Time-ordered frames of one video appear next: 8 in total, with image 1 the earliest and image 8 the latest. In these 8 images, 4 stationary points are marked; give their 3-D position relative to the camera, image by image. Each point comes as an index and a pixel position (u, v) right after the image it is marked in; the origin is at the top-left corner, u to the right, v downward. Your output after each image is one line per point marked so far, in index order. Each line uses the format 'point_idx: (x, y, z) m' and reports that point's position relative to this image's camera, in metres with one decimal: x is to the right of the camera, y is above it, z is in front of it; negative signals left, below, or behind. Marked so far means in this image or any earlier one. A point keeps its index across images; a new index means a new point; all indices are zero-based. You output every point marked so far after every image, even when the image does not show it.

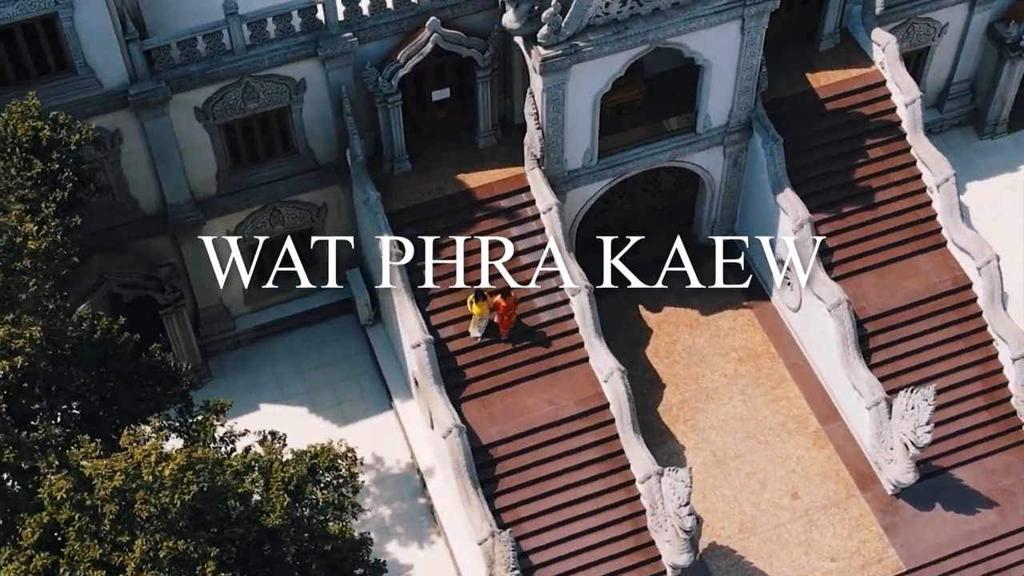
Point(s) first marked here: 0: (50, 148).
0: (-6.1, +1.8, +19.3) m
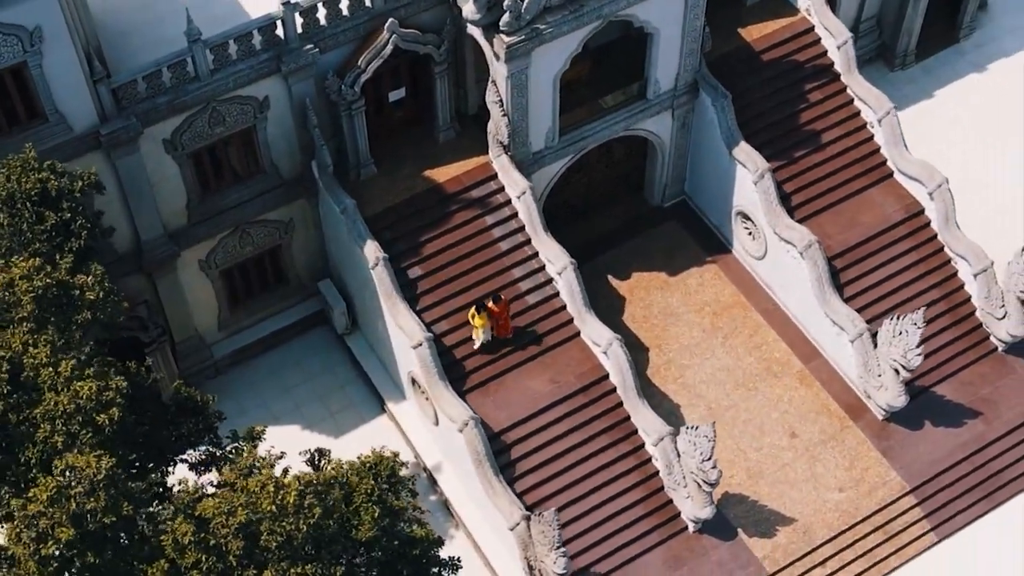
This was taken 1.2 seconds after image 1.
0: (-5.8, +1.2, +19.0) m
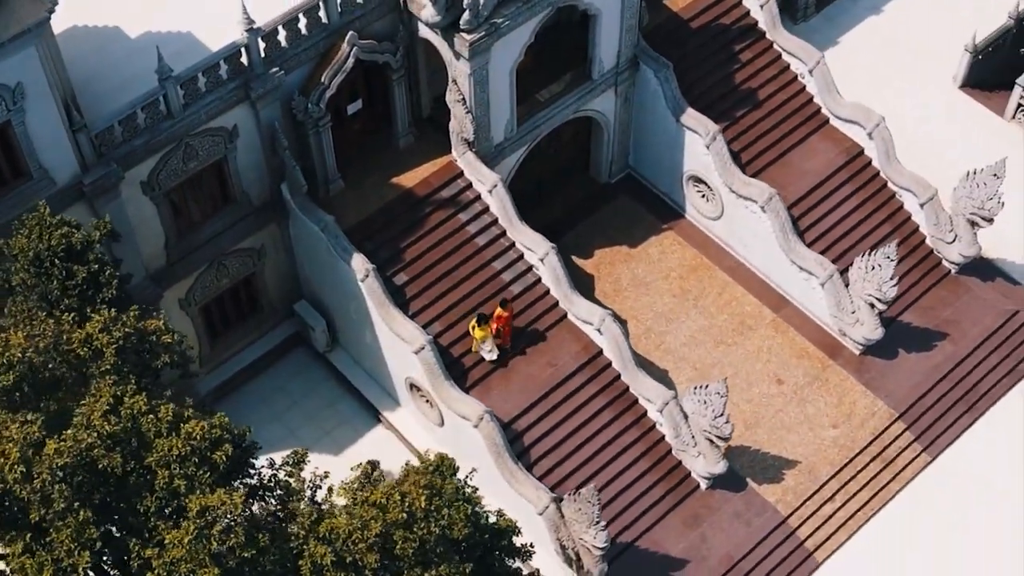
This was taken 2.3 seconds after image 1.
0: (-5.5, +0.5, +18.8) m
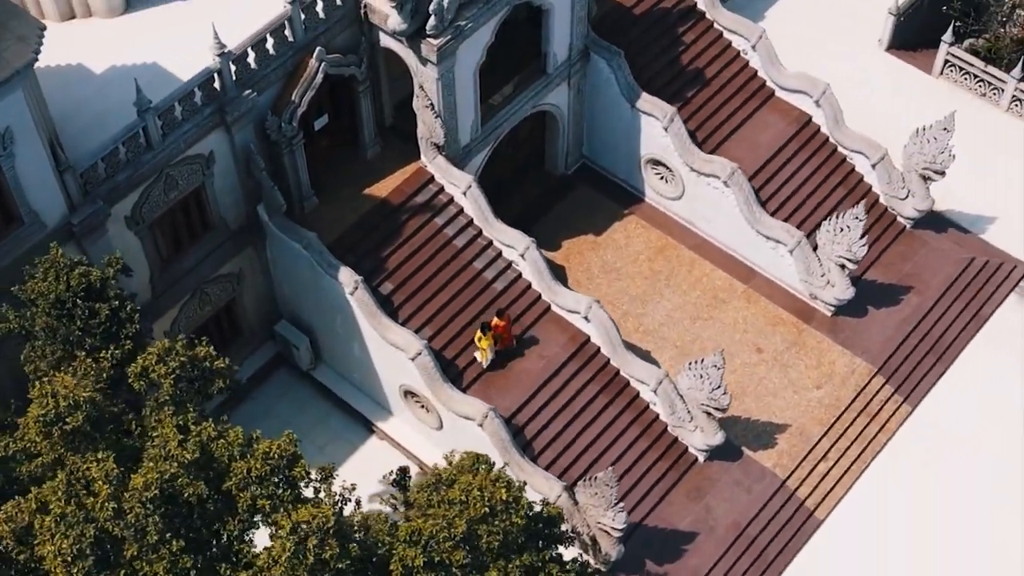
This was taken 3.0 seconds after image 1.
0: (-5.2, 0.0, +18.6) m
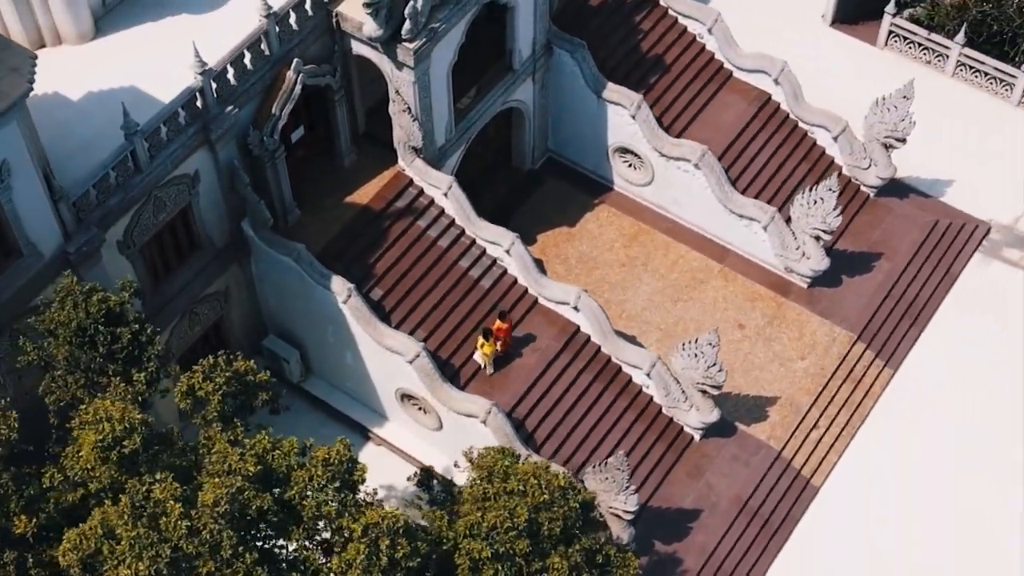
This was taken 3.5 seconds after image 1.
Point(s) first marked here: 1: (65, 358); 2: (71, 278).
0: (-5.0, -0.3, +18.6) m
1: (-5.5, -0.9, +18.3) m
2: (-5.6, +0.1, +18.6) m
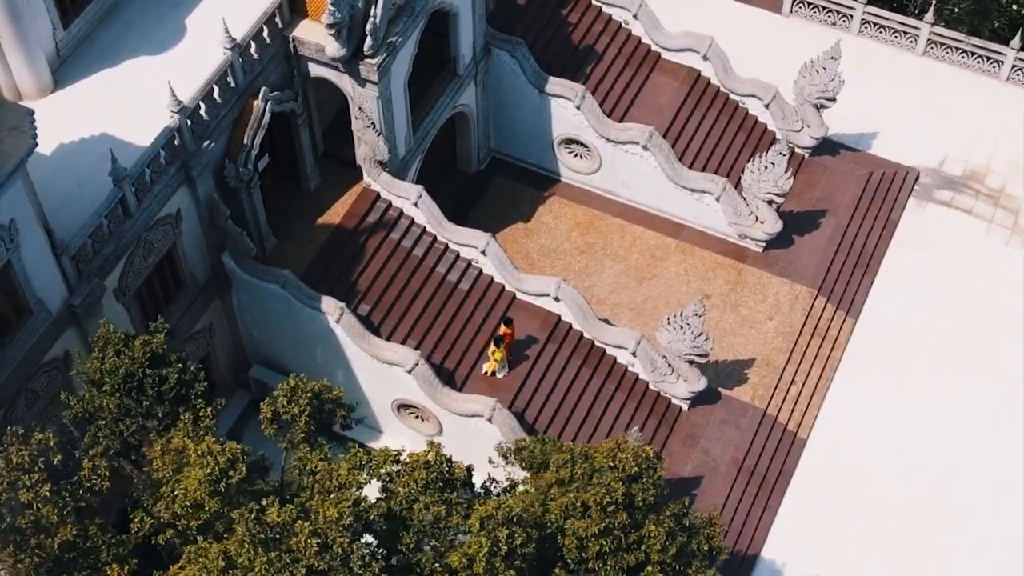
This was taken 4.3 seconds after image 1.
0: (-4.4, -0.8, +18.7) m
1: (-4.9, -1.5, +18.3) m
2: (-5.1, -0.5, +18.6) m
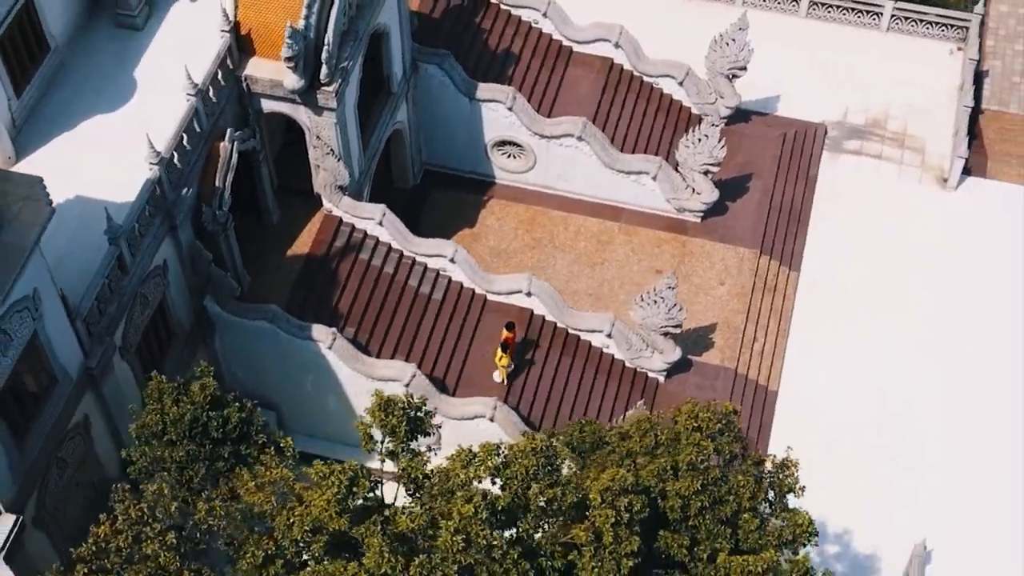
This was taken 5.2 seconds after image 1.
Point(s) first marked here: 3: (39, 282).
0: (-3.8, -1.4, +18.9) m
1: (-4.1, -2.1, +18.5) m
2: (-4.5, -1.1, +18.8) m
3: (-6.4, +0.1, +19.8) m
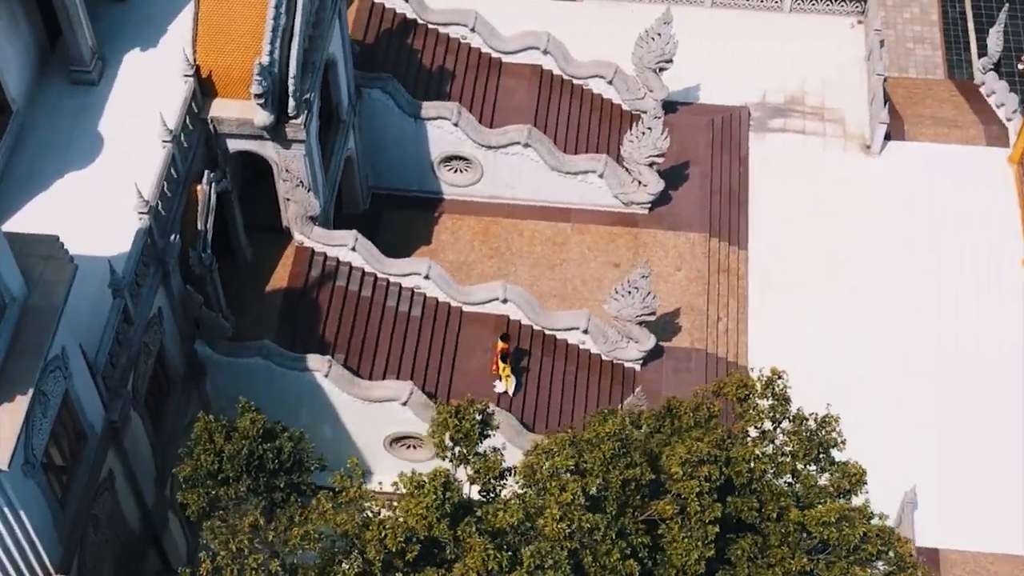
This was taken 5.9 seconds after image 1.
0: (-3.2, -1.8, +19.2) m
1: (-3.4, -2.6, +18.7) m
2: (-3.9, -1.7, +19.0) m
3: (-6.0, -0.7, +19.8) m
